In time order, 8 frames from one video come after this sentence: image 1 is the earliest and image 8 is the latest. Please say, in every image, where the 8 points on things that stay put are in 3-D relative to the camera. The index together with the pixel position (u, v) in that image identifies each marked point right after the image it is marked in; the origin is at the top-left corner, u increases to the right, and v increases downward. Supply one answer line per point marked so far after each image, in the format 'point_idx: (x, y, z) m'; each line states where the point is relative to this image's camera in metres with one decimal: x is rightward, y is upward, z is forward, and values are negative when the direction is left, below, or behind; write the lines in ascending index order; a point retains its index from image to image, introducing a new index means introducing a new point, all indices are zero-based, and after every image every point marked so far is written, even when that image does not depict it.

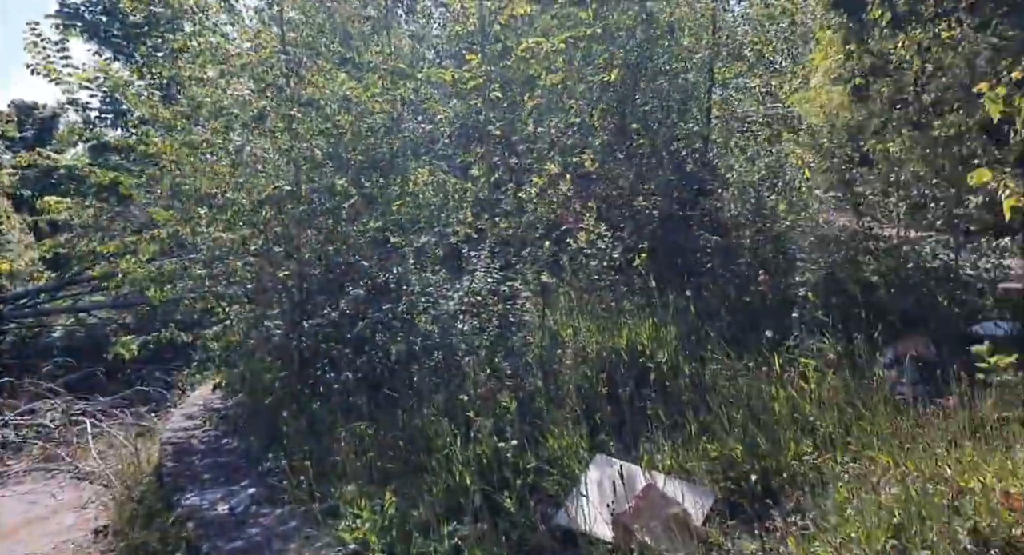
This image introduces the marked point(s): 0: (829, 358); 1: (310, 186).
0: (+1.4, -0.4, +3.3) m
1: (-1.2, +0.5, +4.2) m
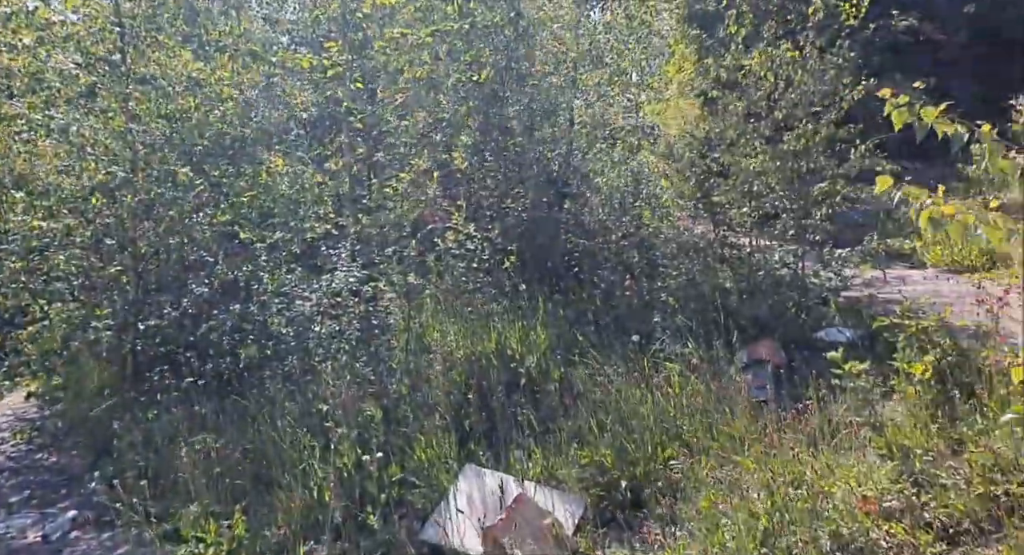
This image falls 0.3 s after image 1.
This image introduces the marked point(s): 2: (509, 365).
0: (+0.8, -0.4, +3.4) m
1: (-1.9, +0.5, +3.8) m
2: (0.0, -0.4, +3.7) m
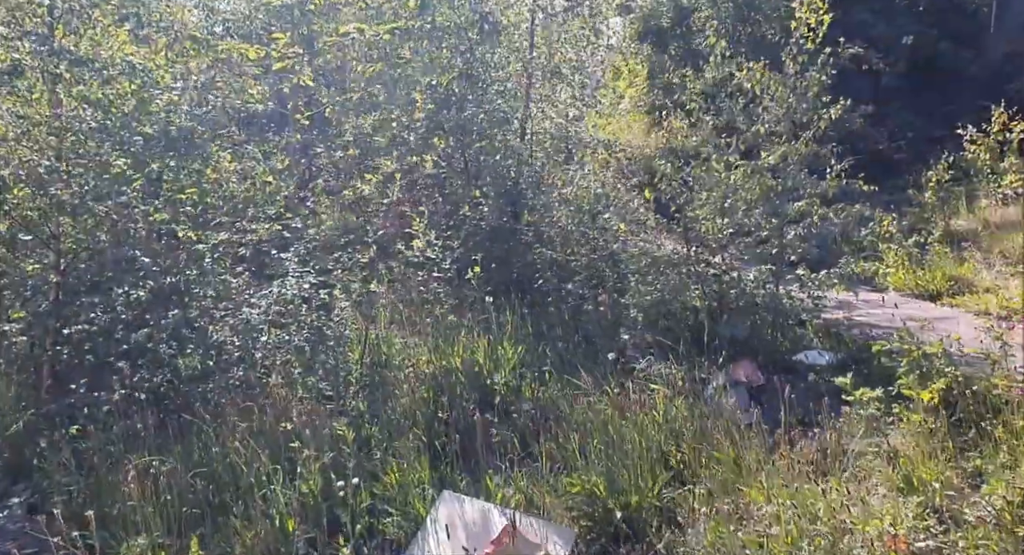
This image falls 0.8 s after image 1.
0: (+0.7, -0.5, +3.3) m
1: (-2.0, +0.5, +3.4) m
2: (-0.2, -0.5, +3.5) m
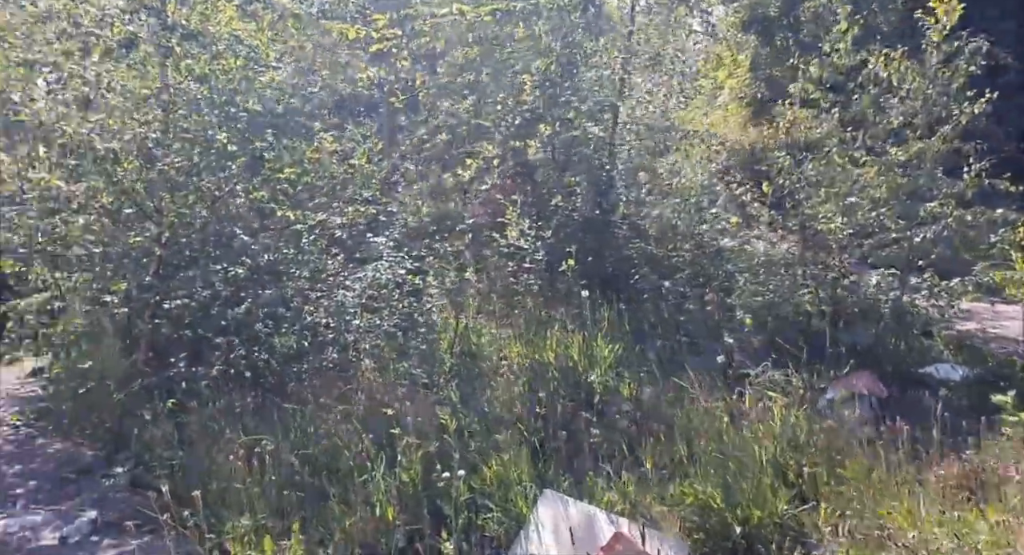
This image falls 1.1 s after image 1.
0: (+1.1, -0.5, +3.1) m
1: (-1.5, +0.7, +3.4) m
2: (+0.3, -0.5, +3.4) m
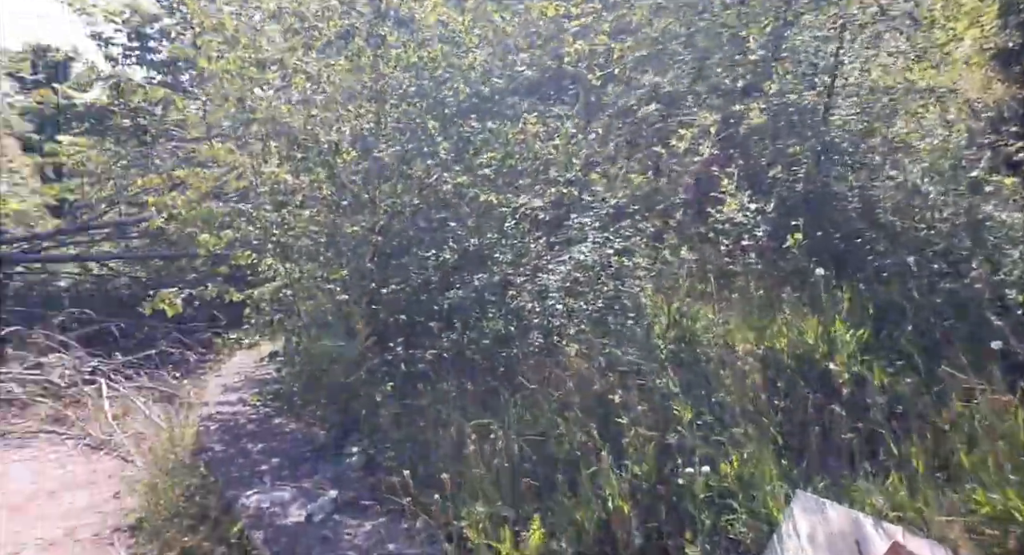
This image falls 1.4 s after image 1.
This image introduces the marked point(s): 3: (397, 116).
0: (+2.0, -0.4, +2.6) m
1: (-0.6, +0.7, +3.5) m
2: (+1.2, -0.4, +3.1) m
3: (-0.6, +0.8, +3.6) m
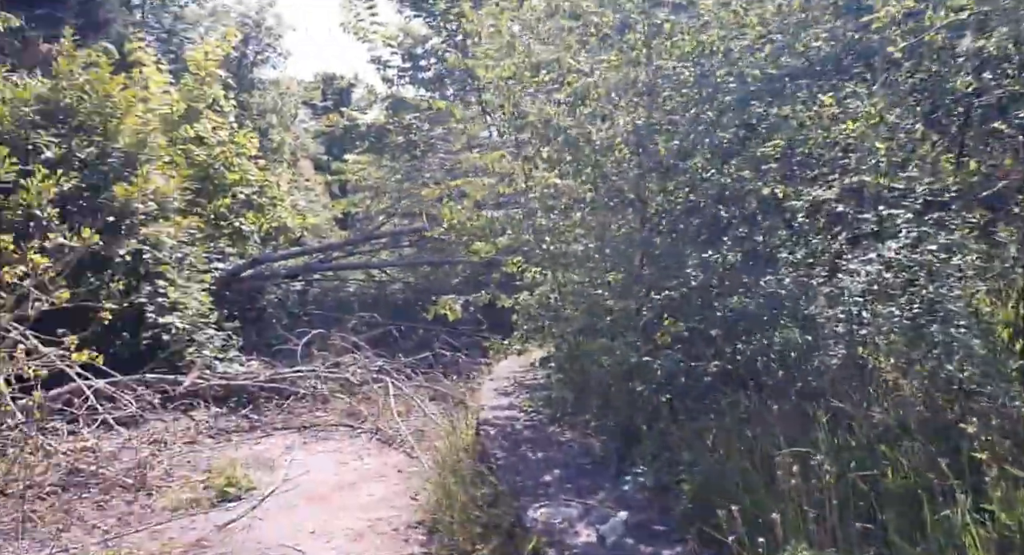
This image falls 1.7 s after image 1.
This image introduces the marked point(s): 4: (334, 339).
0: (+2.8, -0.4, +1.6) m
1: (+0.7, +0.7, +3.3) m
2: (+2.3, -0.4, +2.3) m
3: (+0.7, +0.8, +3.3) m
4: (-1.7, -0.6, +7.3) m
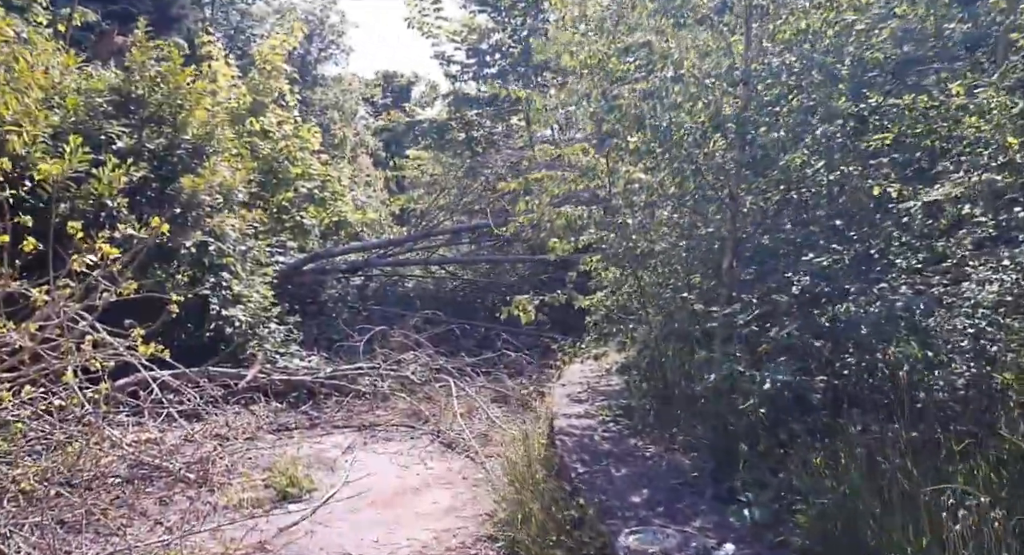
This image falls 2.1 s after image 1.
0: (+3.0, -0.4, +1.1) m
1: (+1.0, +0.7, +3.0) m
2: (+2.5, -0.4, +1.9) m
3: (+1.1, +0.7, +3.0) m
4: (-1.1, -0.6, +7.2) m
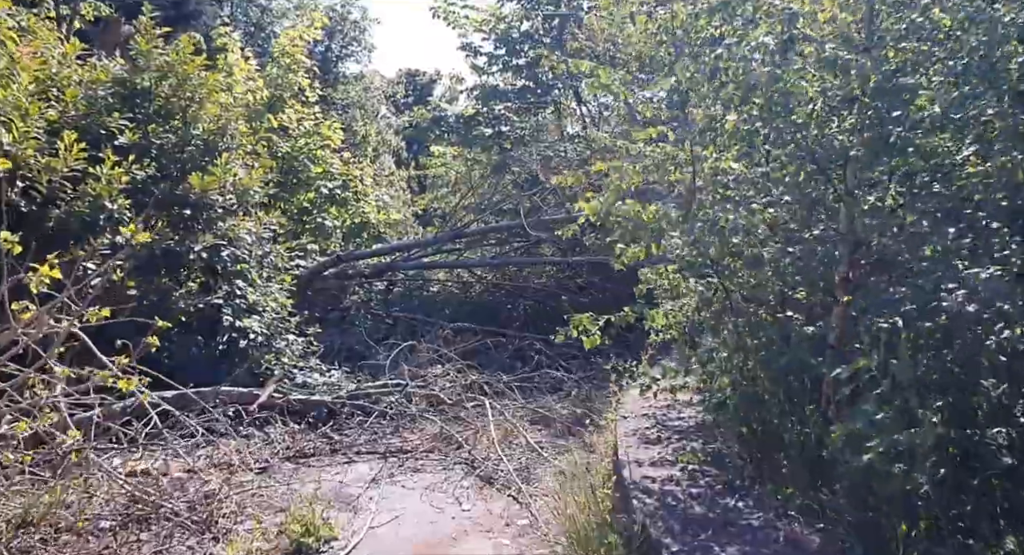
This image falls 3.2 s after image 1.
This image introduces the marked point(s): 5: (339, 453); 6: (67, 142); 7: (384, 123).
0: (+3.2, -0.5, +0.4) m
1: (+1.3, +0.6, +2.3) m
2: (+2.7, -0.5, +1.2) m
3: (+1.3, +0.7, +2.4) m
4: (-0.8, -0.6, +6.5) m
5: (-1.2, -1.2, +5.3) m
6: (-3.2, +1.0, +5.3) m
7: (-3.2, +3.9, +18.6) m
